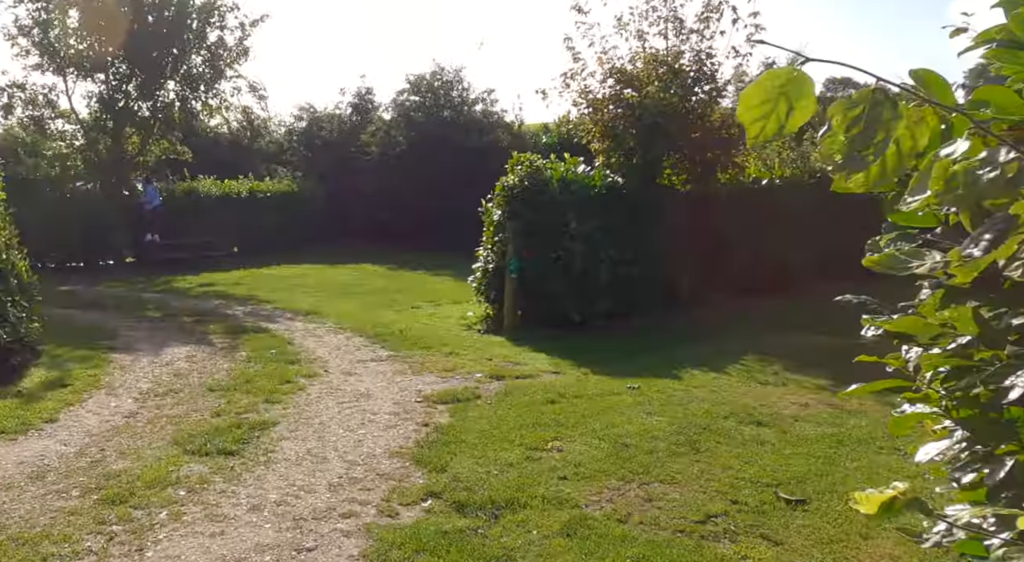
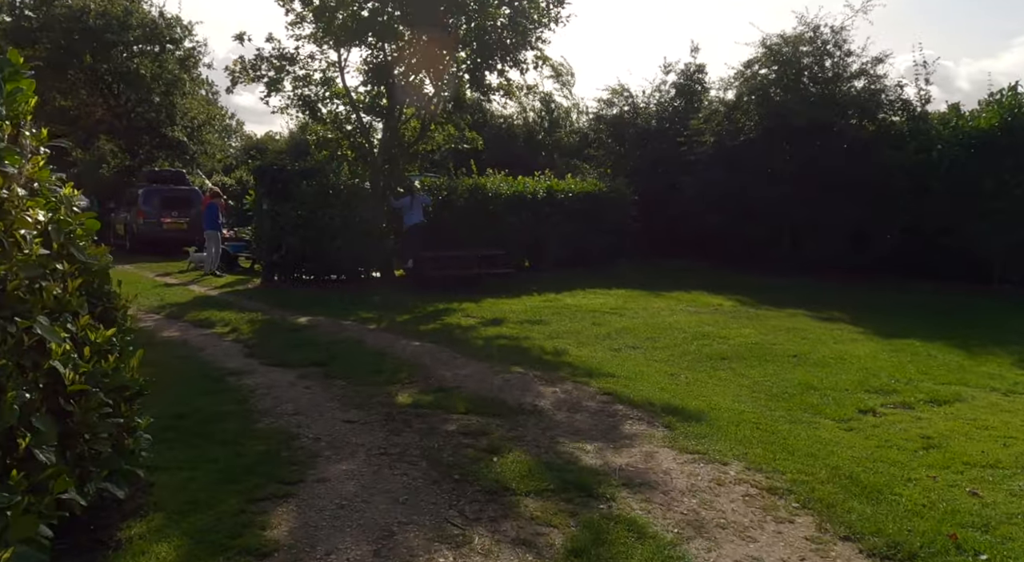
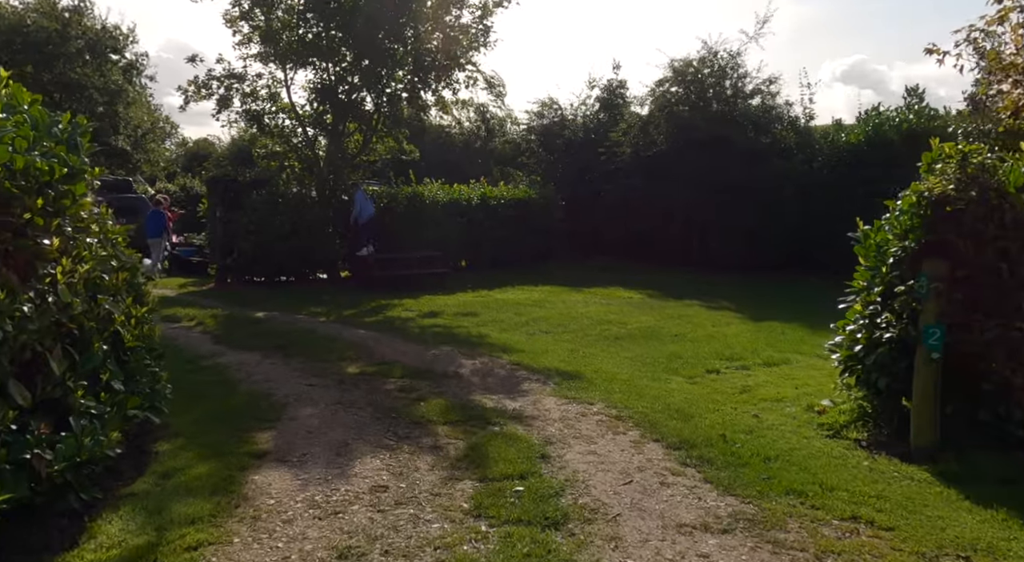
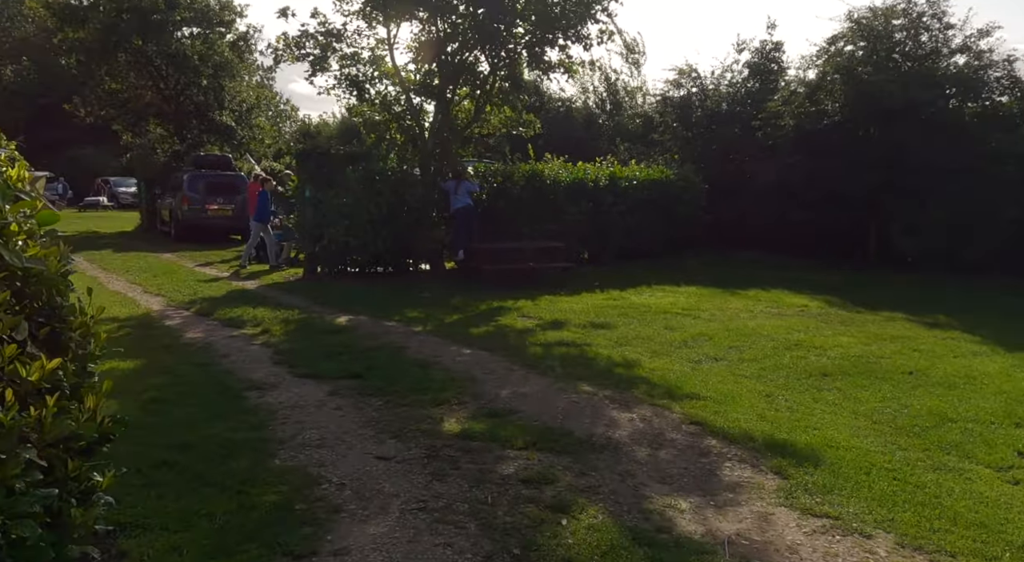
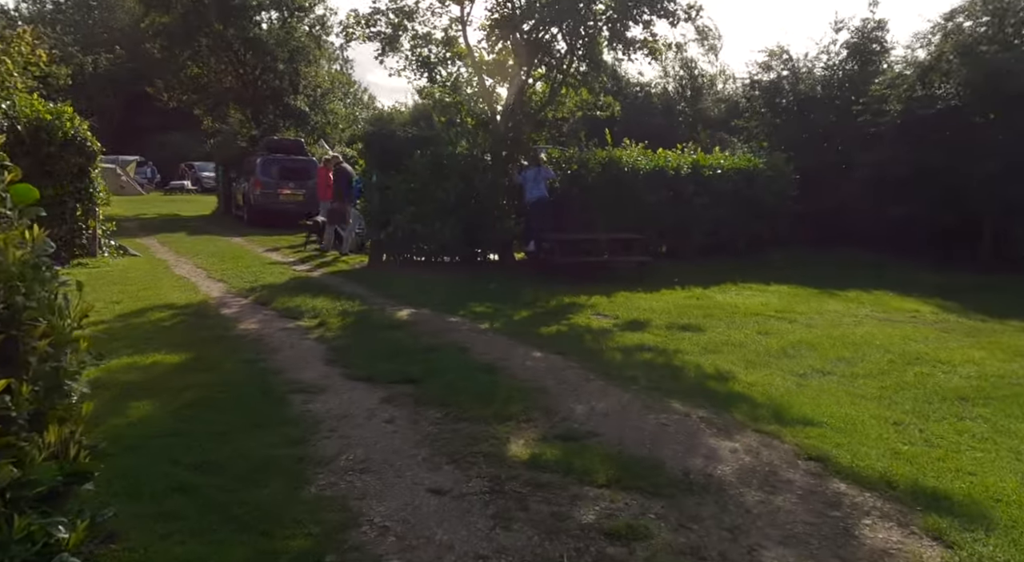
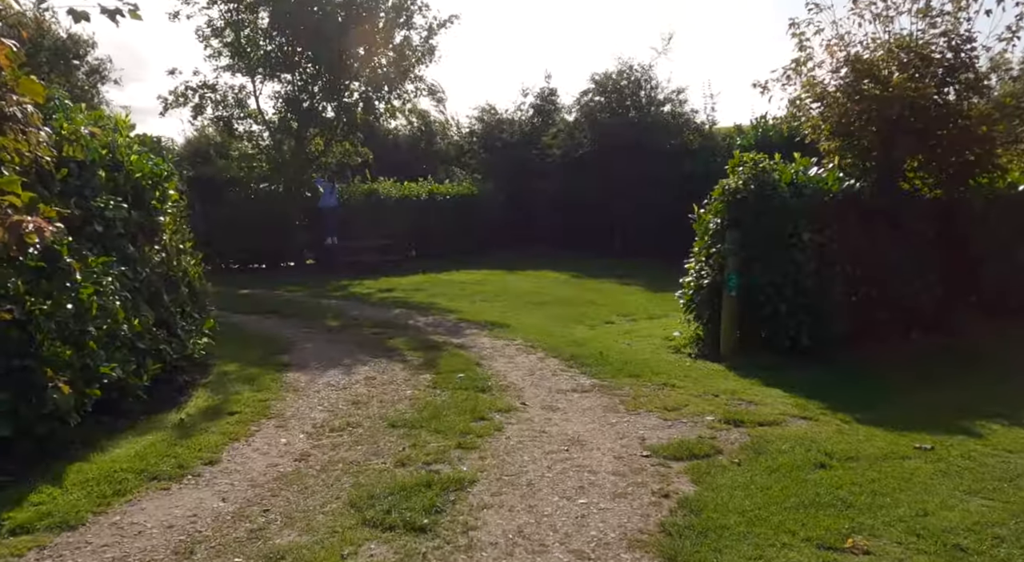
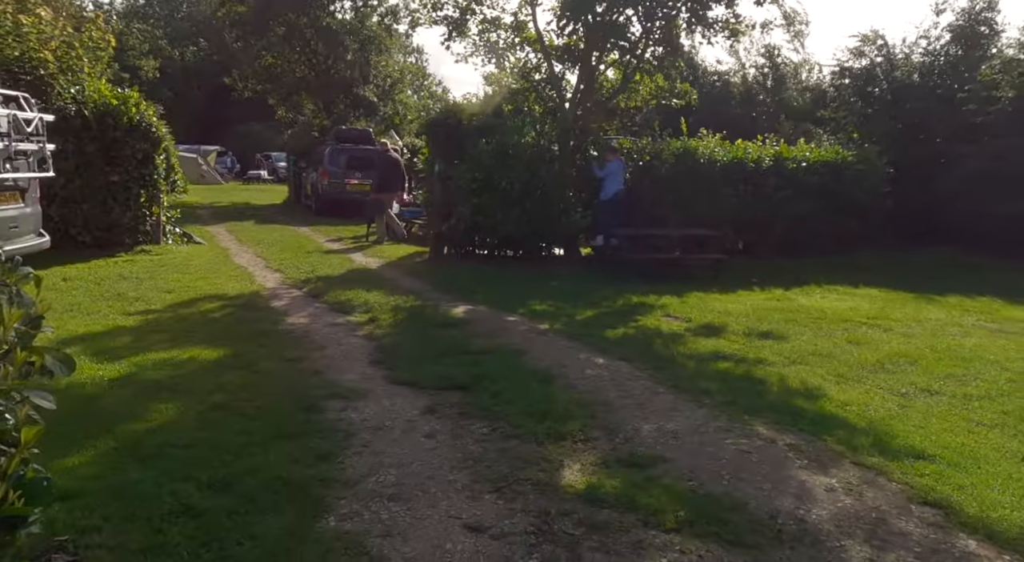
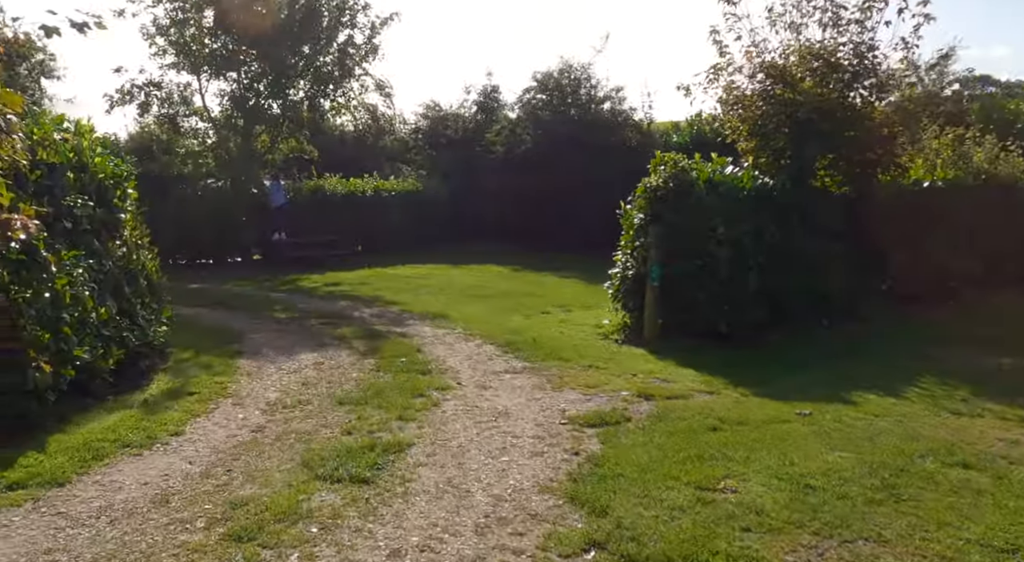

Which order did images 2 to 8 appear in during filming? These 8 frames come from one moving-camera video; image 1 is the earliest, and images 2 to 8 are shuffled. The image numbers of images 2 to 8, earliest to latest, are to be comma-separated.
8, 6, 3, 2, 4, 5, 7
